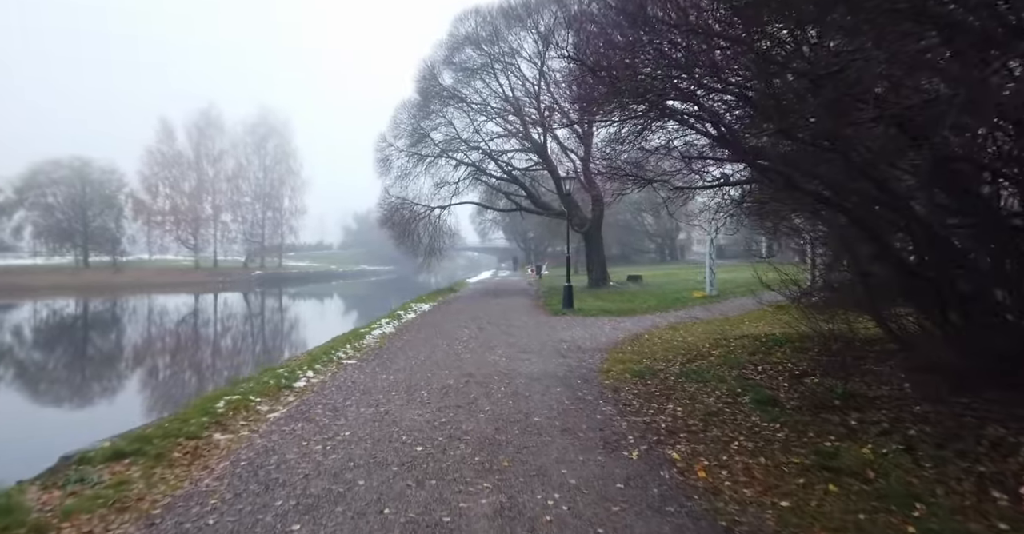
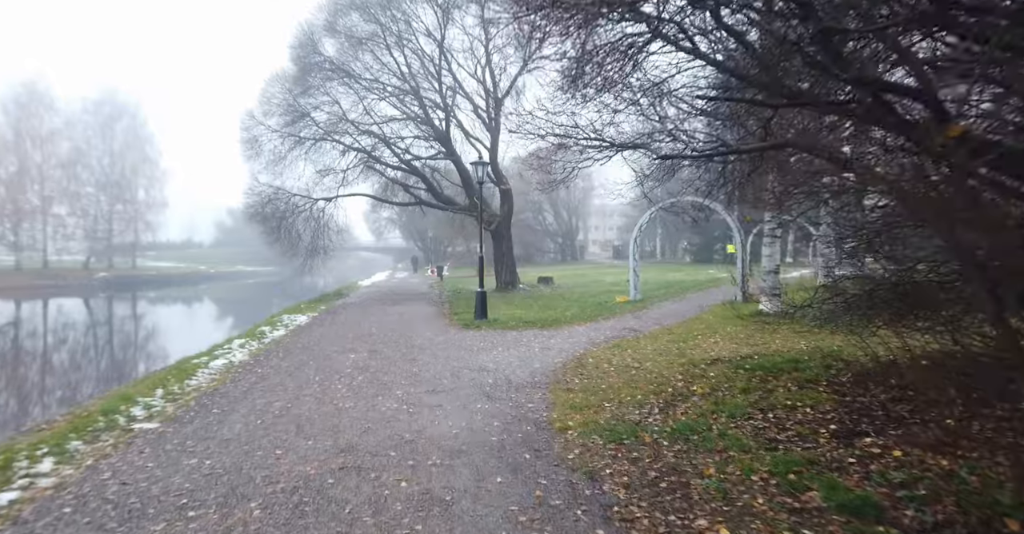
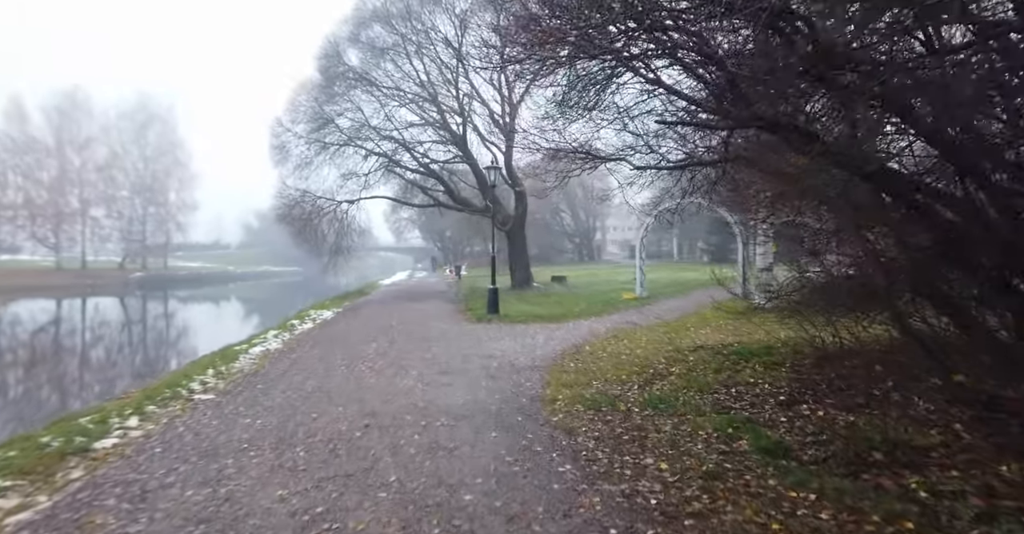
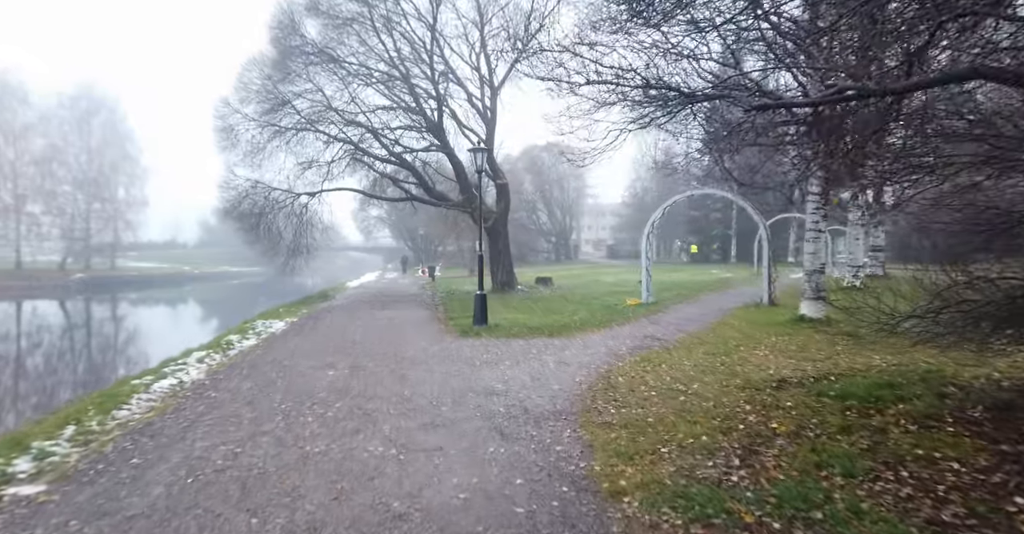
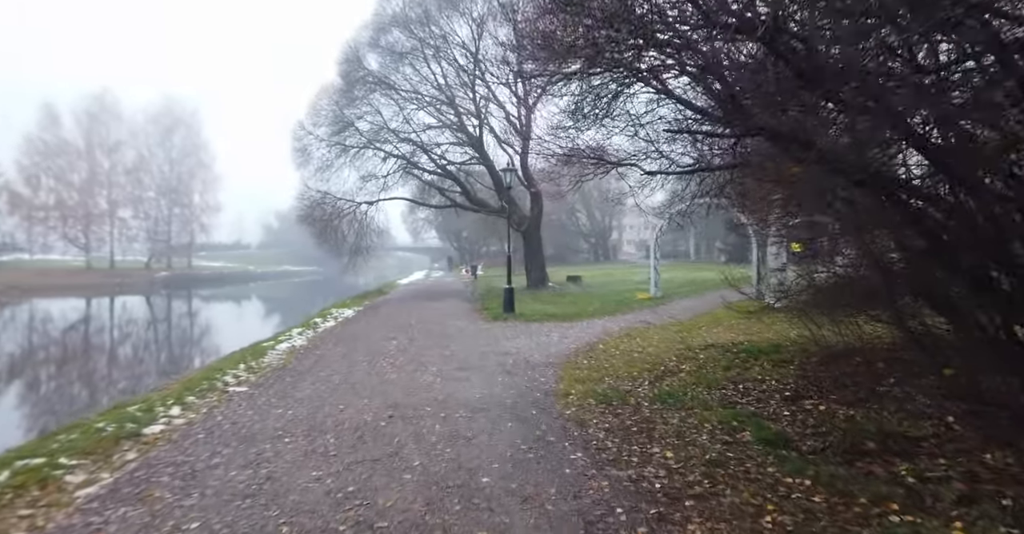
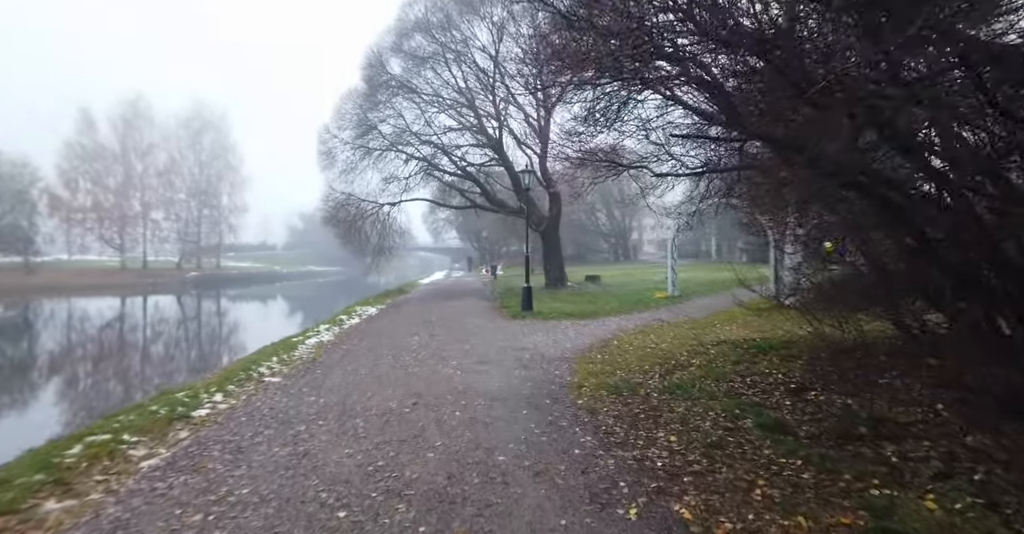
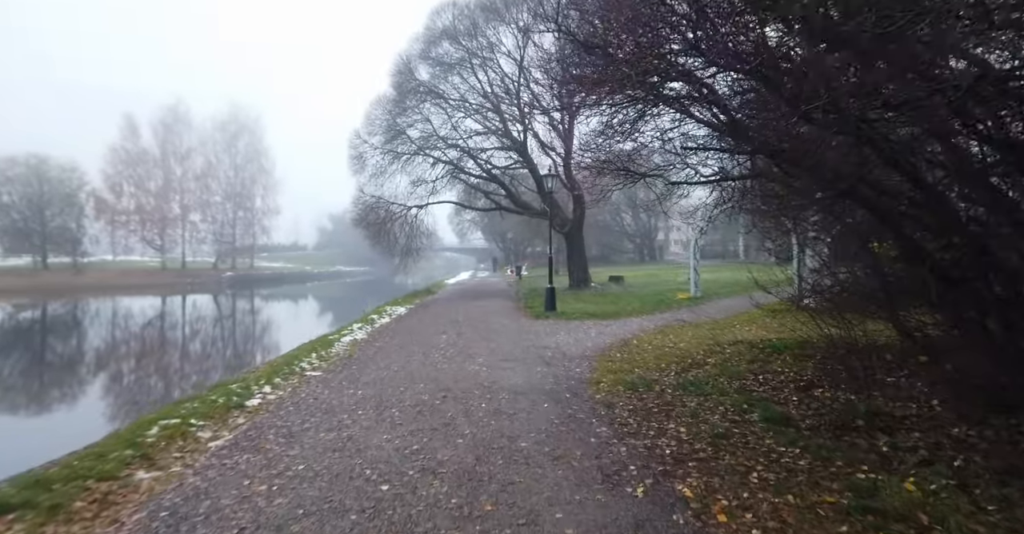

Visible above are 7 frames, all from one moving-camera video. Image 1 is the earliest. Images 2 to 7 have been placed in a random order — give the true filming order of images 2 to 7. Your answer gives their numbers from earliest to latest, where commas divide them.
7, 6, 5, 3, 2, 4
